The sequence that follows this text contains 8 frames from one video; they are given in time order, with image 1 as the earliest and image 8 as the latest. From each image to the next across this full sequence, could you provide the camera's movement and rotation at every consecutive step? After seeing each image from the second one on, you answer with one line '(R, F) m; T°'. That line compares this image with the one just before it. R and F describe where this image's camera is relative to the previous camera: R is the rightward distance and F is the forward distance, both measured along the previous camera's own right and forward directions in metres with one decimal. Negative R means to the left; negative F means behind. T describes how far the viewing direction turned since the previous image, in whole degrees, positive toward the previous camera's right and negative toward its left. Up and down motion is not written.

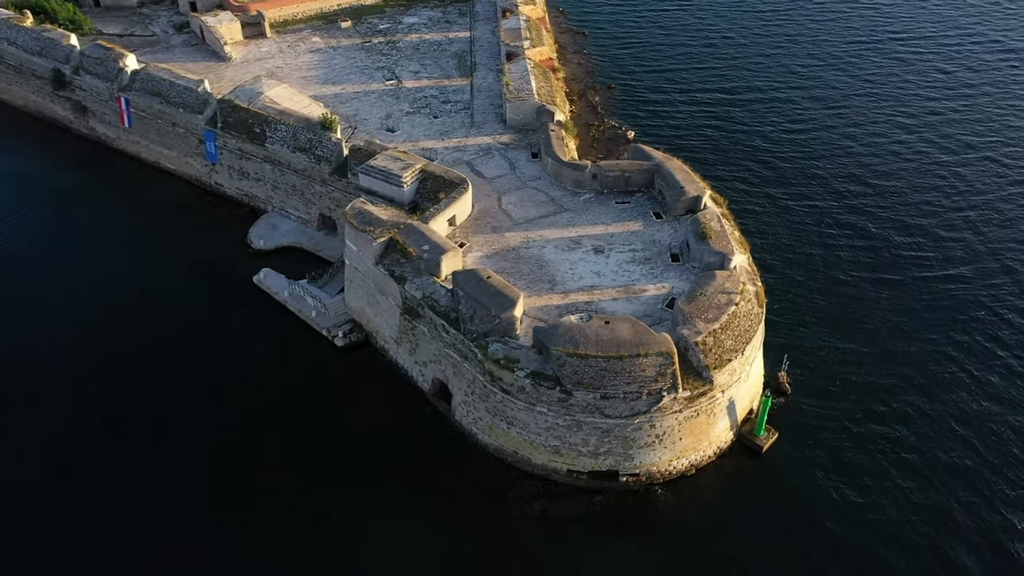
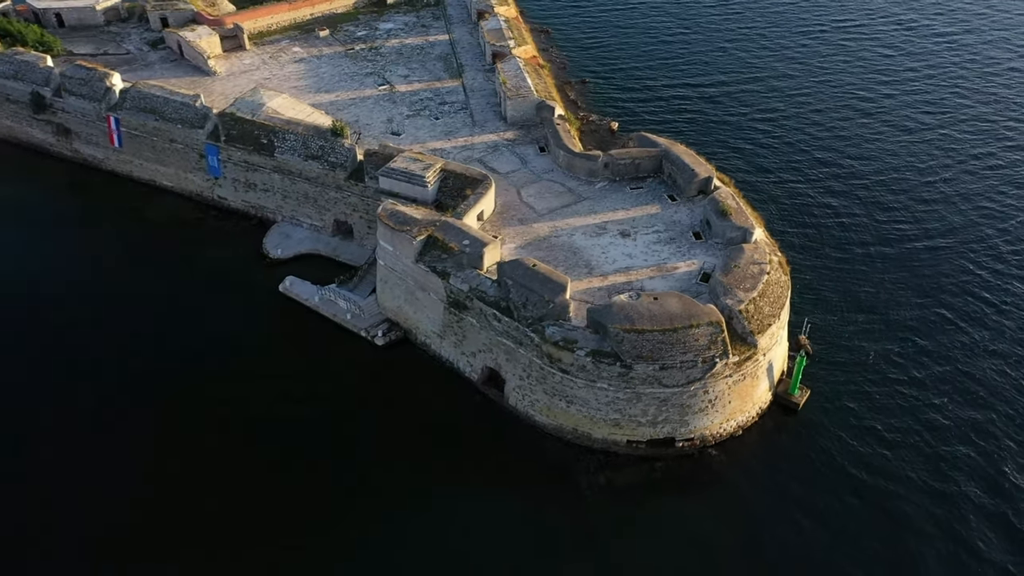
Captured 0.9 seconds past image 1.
(-3.5, -0.8) m; +5°
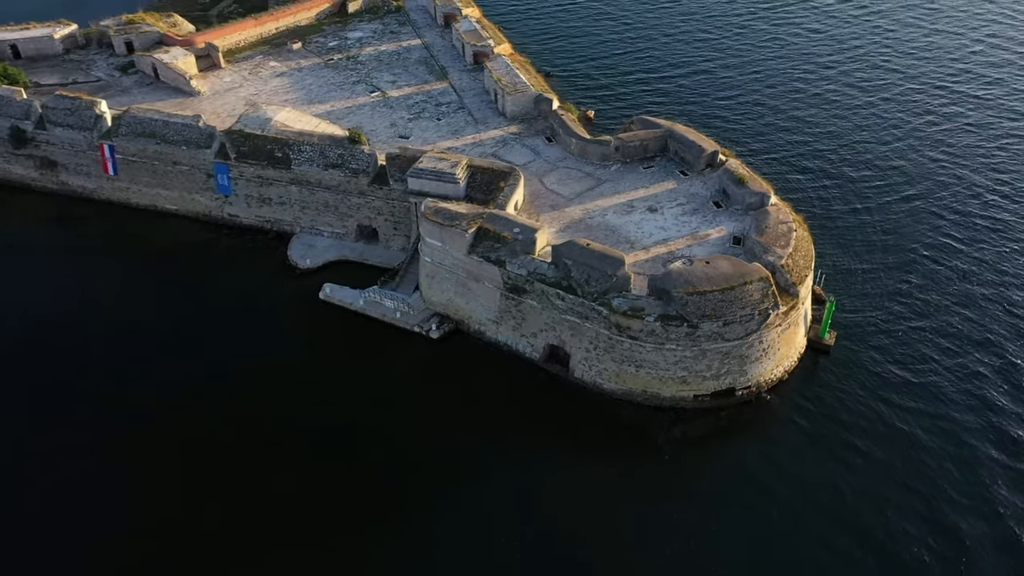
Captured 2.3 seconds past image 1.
(-5.0, -1.1) m; +7°
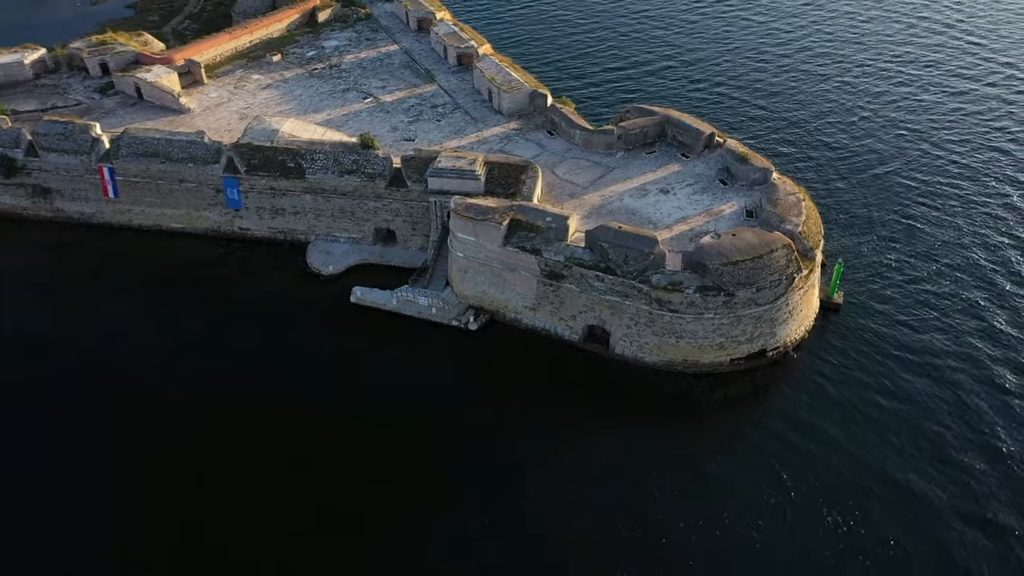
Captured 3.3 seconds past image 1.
(-3.9, -1.0) m; +5°
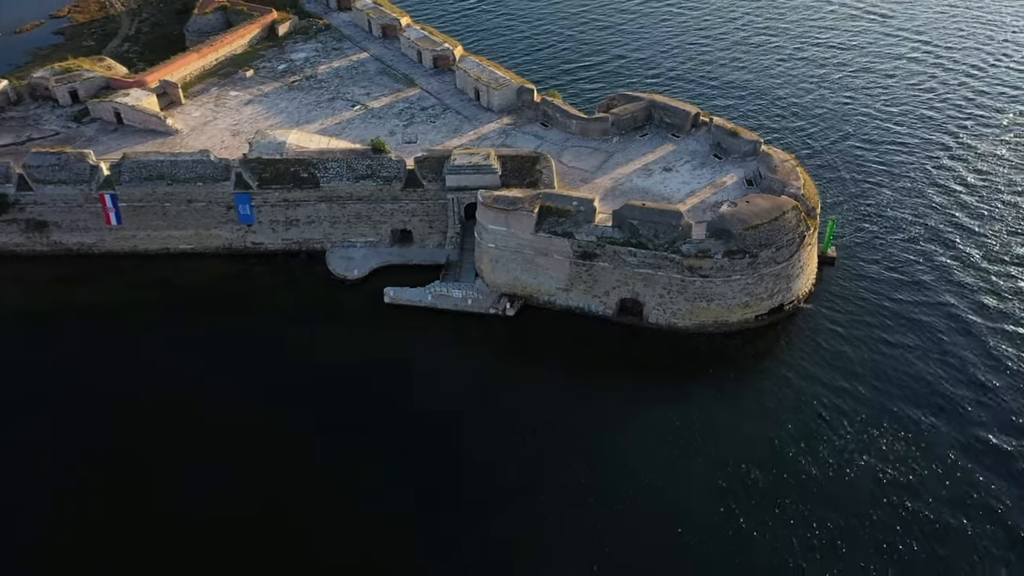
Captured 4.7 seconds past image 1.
(-4.9, -1.2) m; +7°
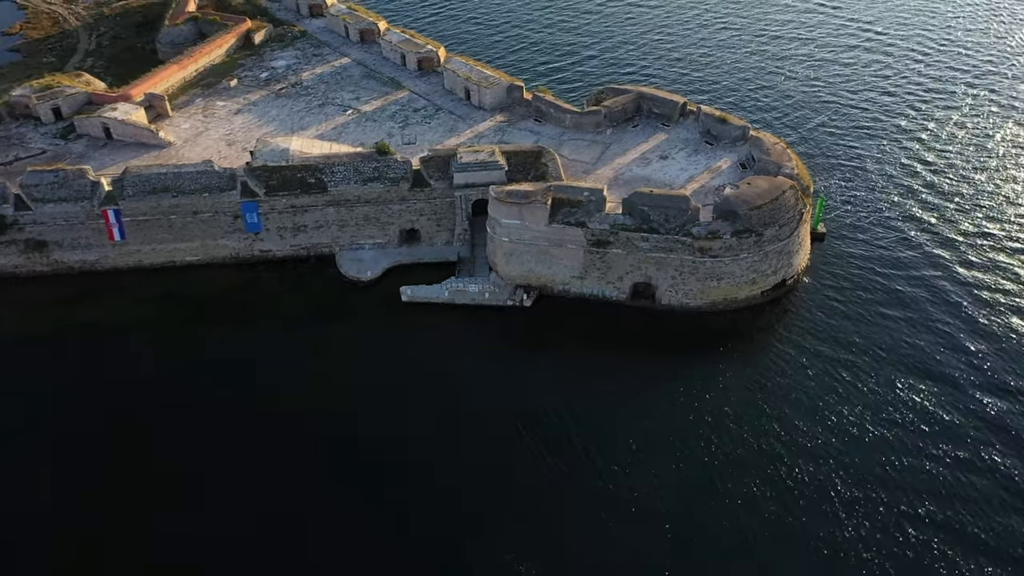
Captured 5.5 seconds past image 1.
(-2.9, -0.8) m; +4°
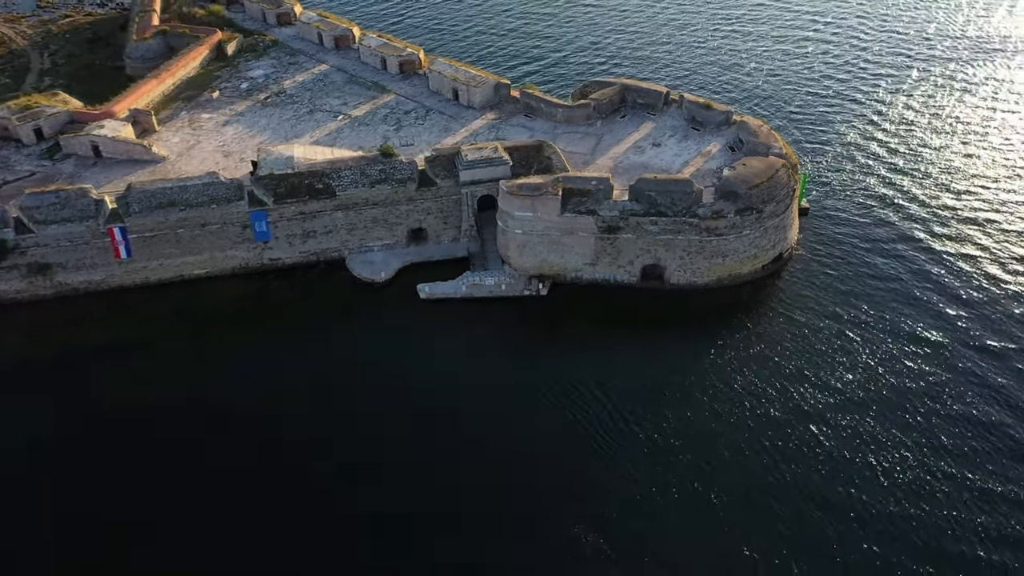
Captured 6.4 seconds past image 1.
(-3.3, -0.9) m; +5°
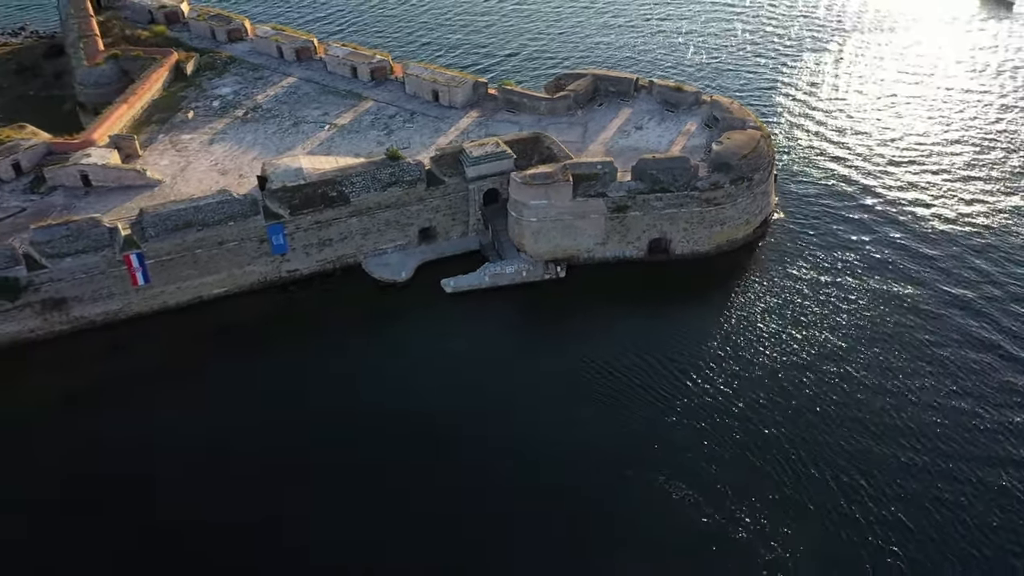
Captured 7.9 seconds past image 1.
(-5.3, -1.3) m; +7°
